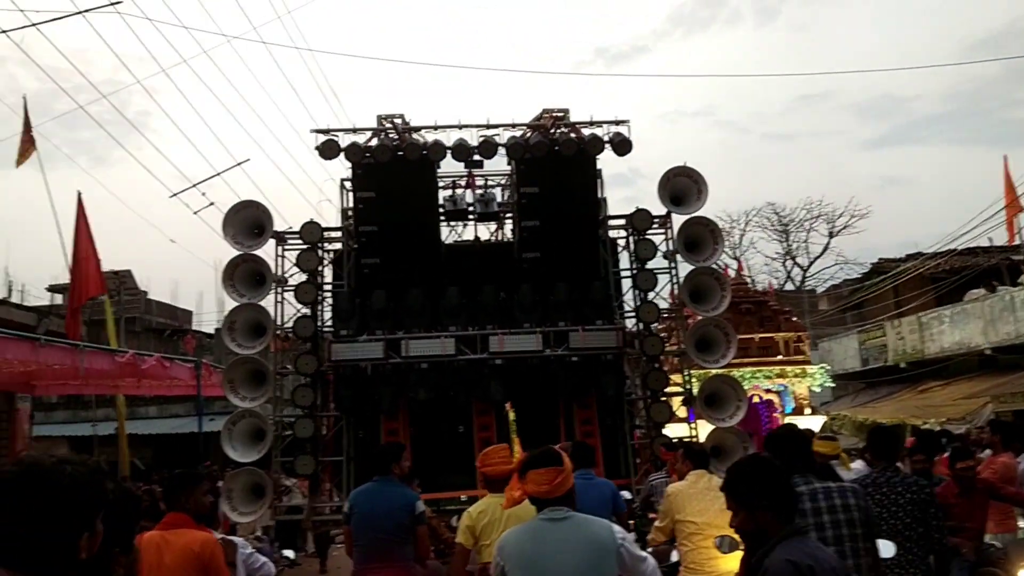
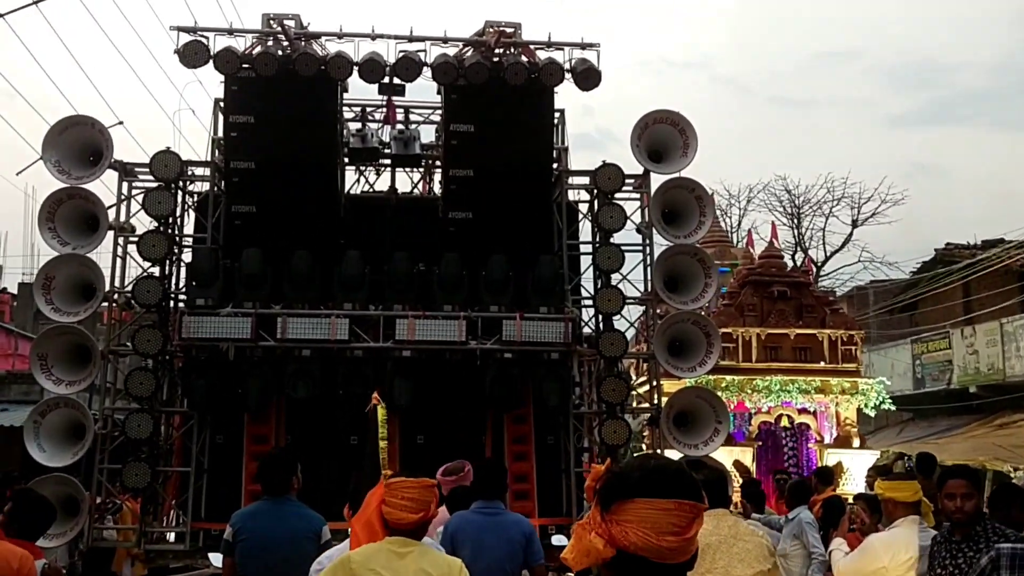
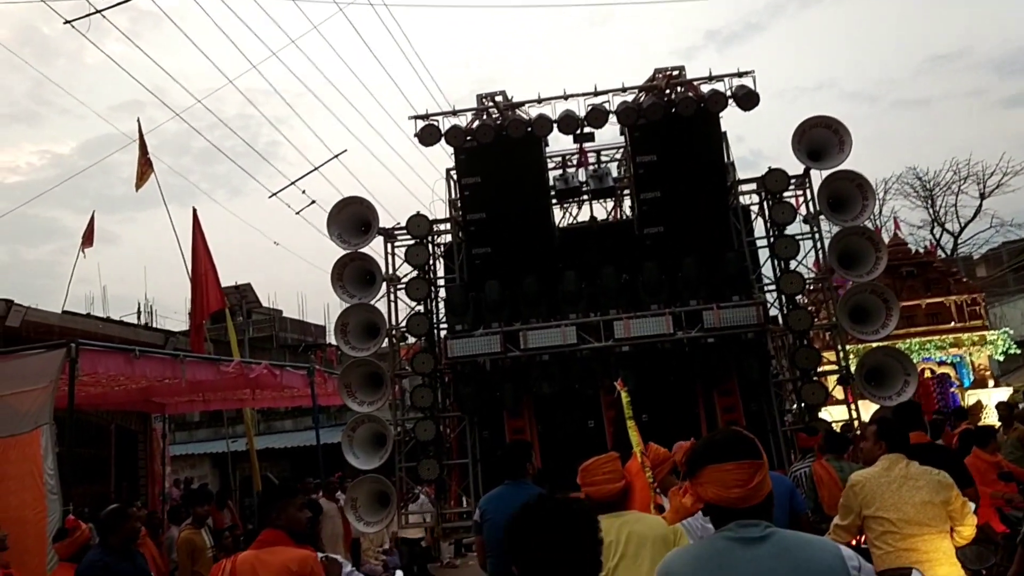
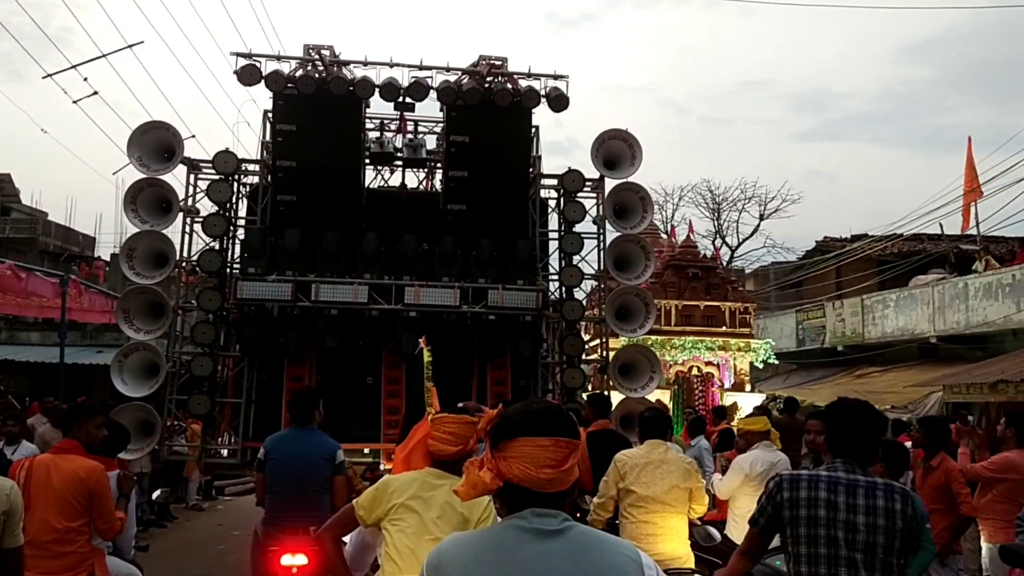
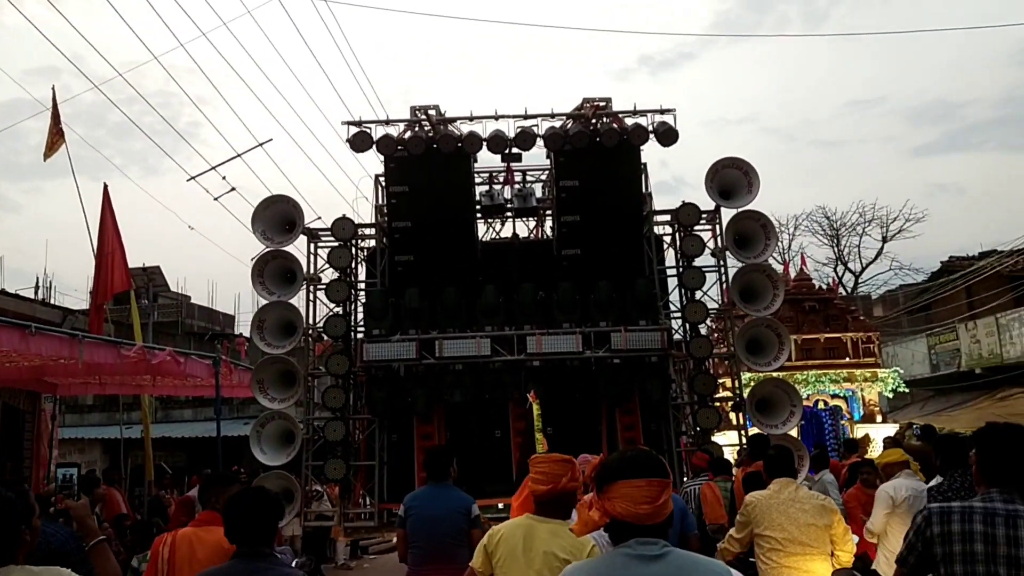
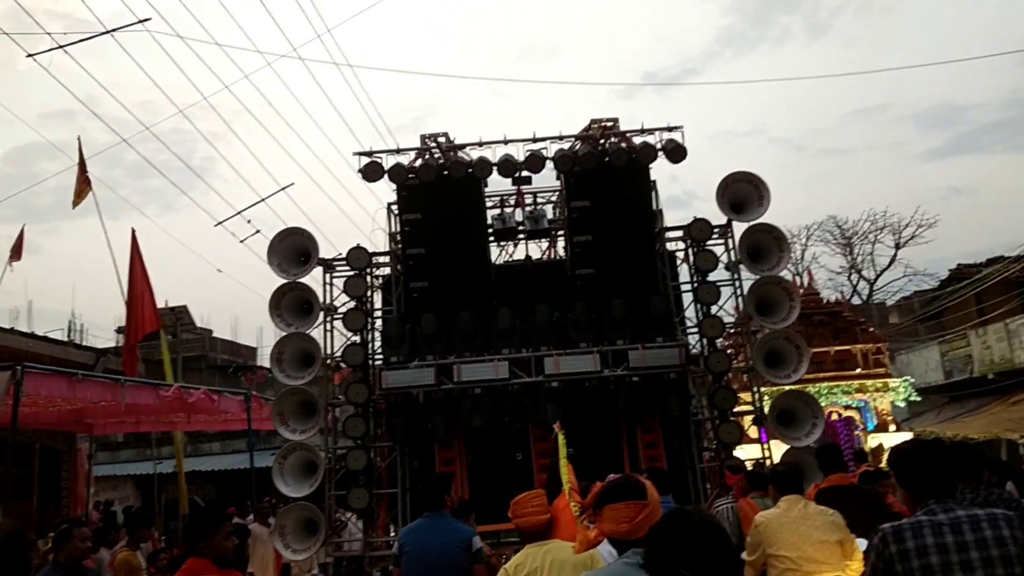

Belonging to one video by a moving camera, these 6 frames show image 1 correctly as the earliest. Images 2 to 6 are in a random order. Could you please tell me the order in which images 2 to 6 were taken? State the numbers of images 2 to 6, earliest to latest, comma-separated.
6, 3, 5, 4, 2
